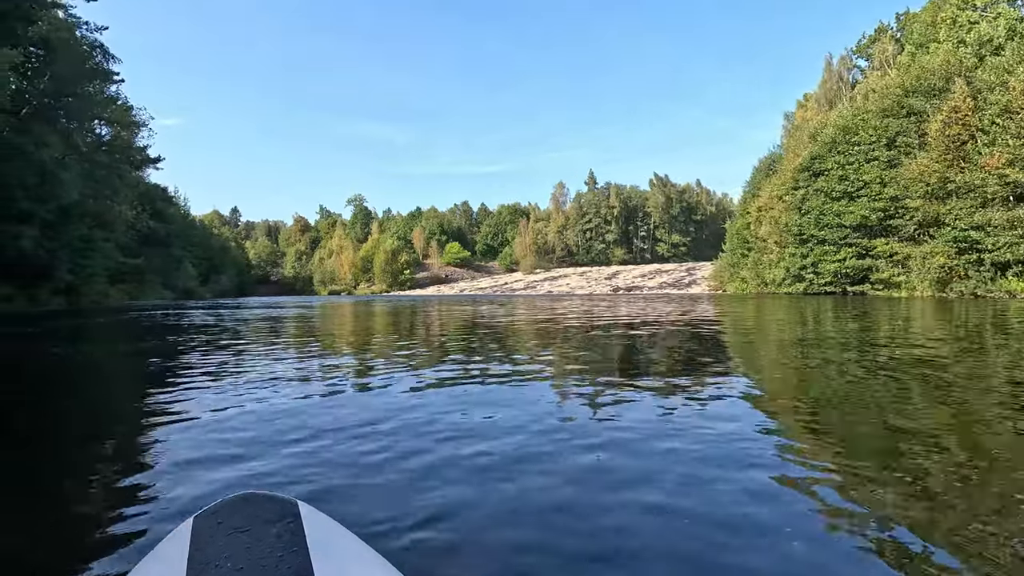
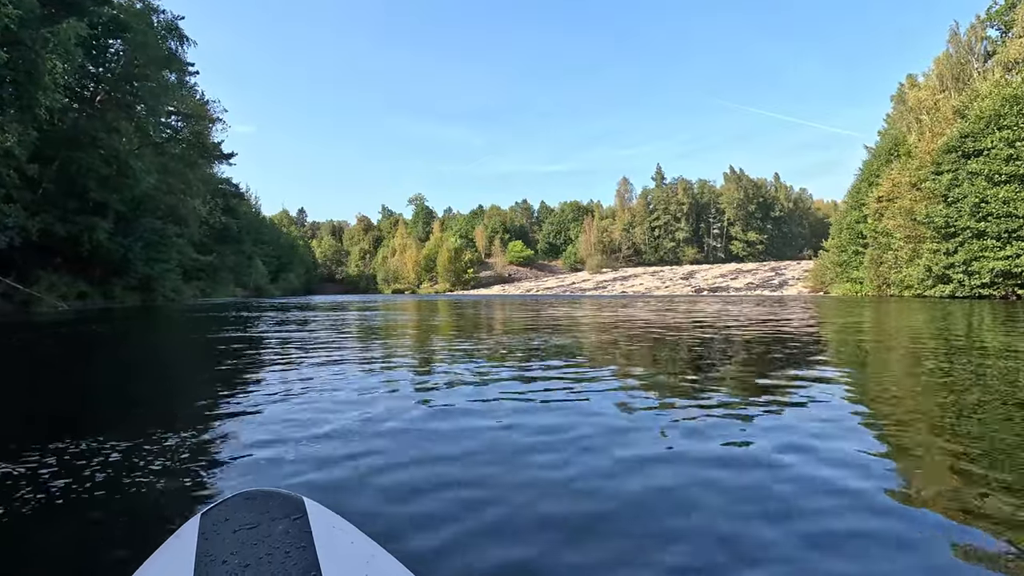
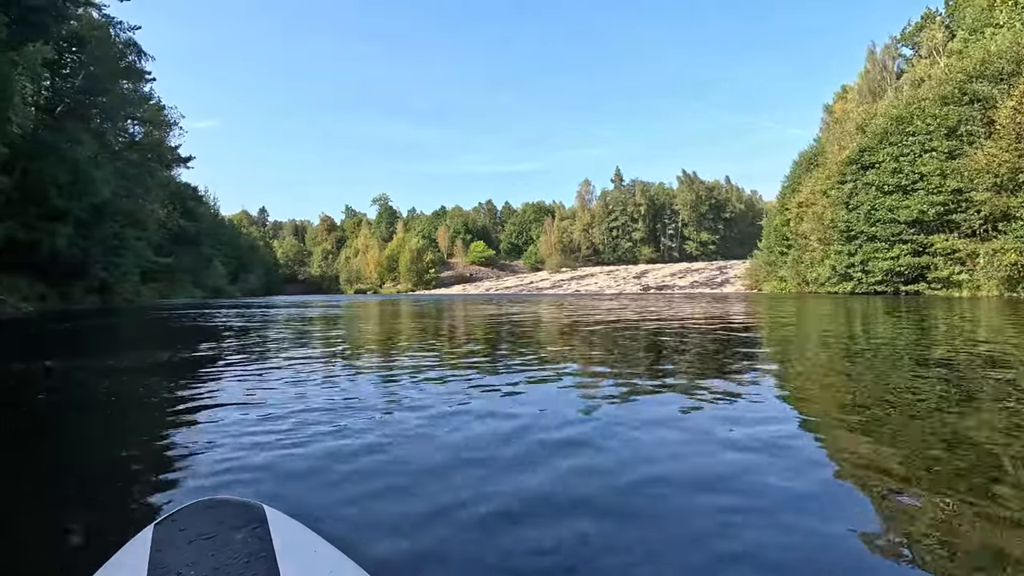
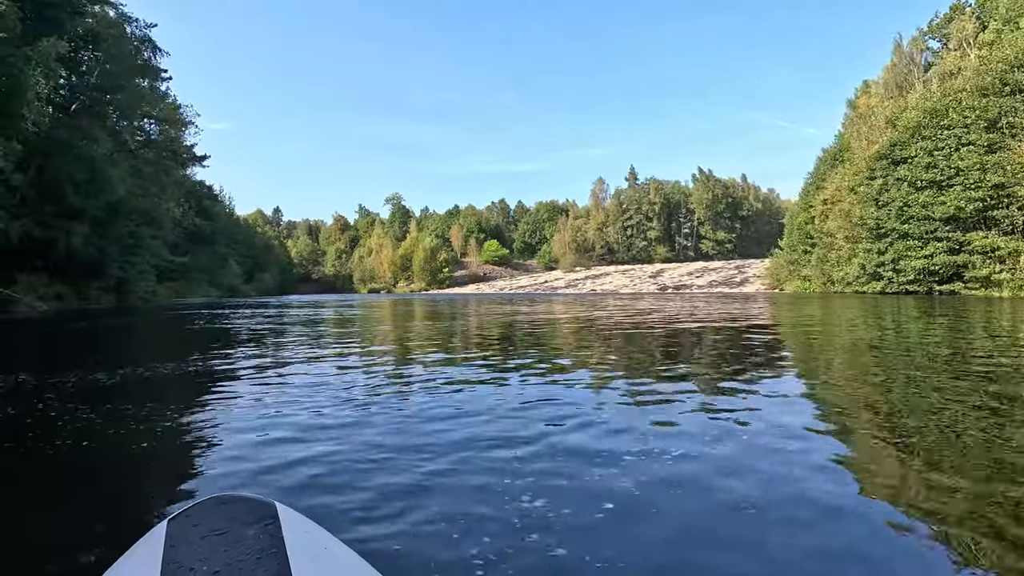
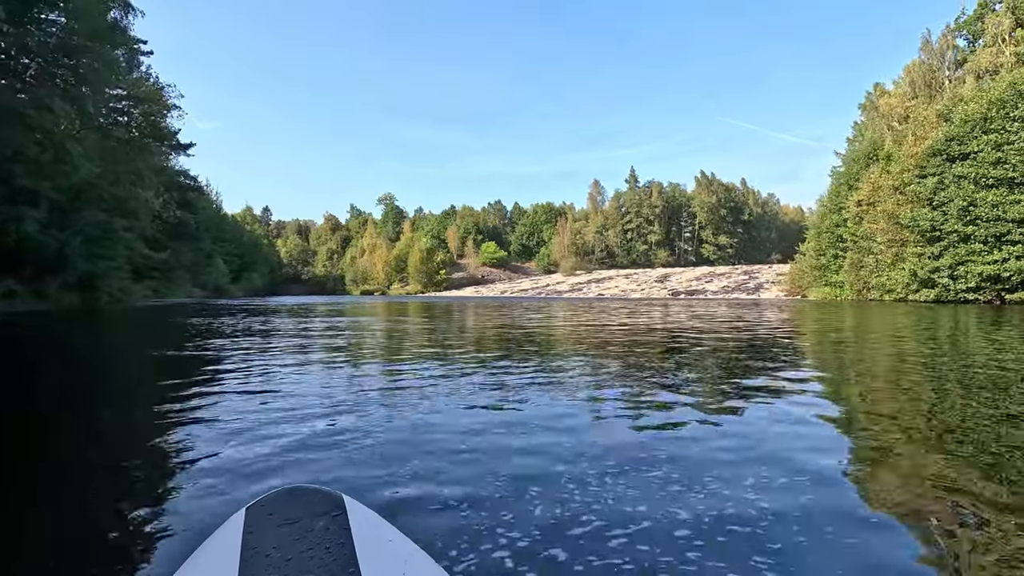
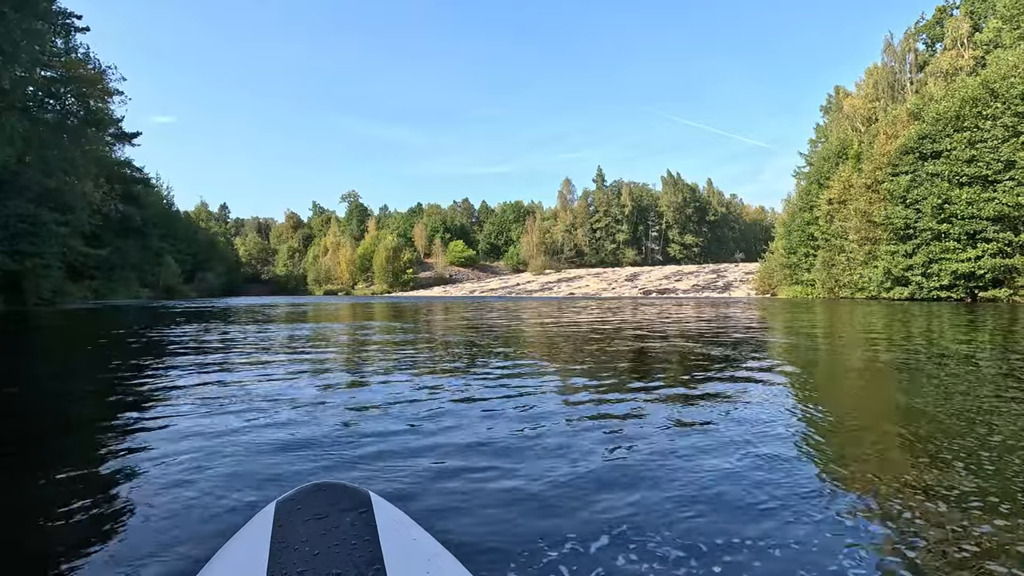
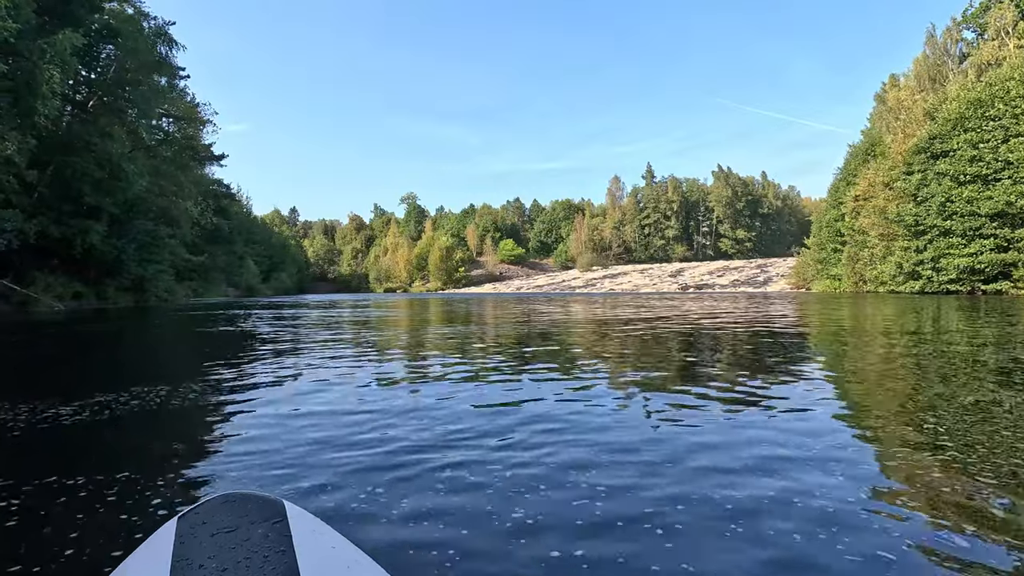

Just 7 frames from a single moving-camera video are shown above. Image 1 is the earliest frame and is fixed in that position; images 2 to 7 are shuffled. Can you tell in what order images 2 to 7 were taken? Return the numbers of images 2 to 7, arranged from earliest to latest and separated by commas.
3, 4, 7, 2, 5, 6
